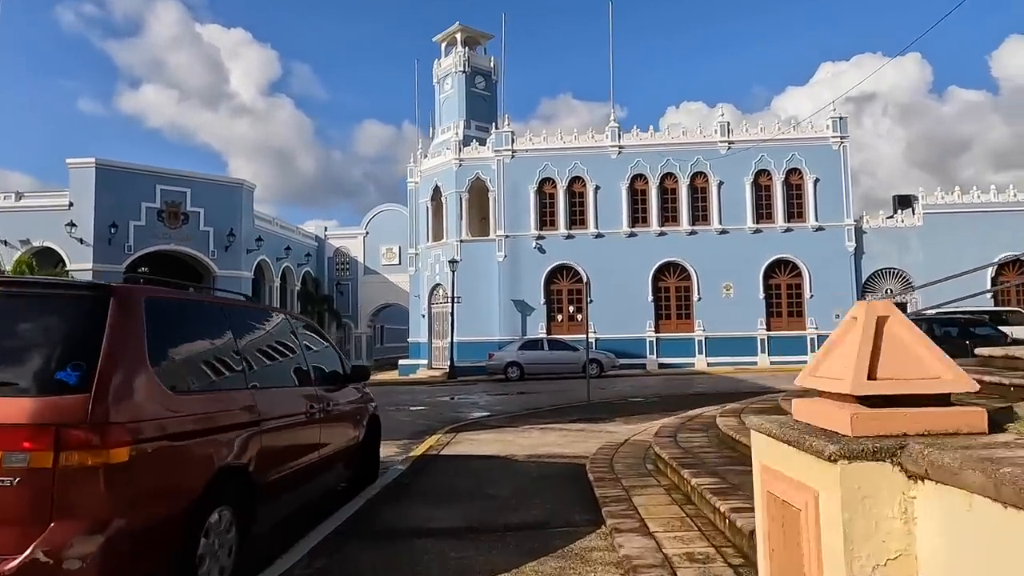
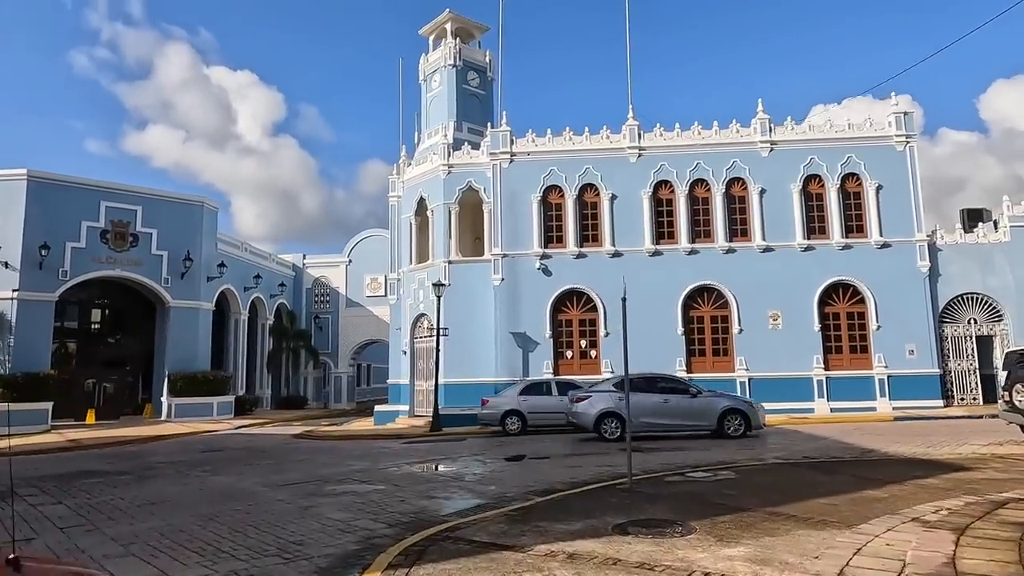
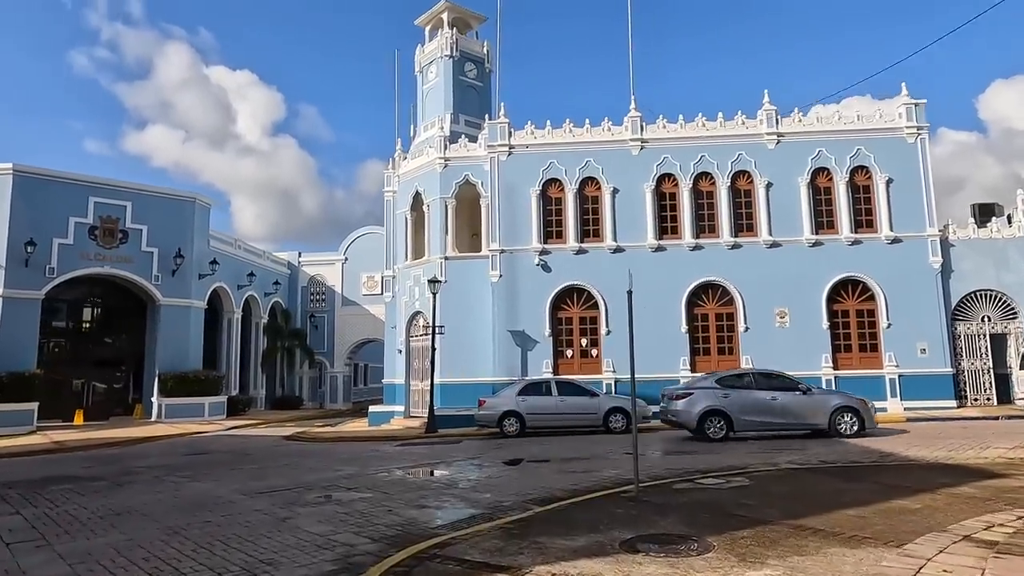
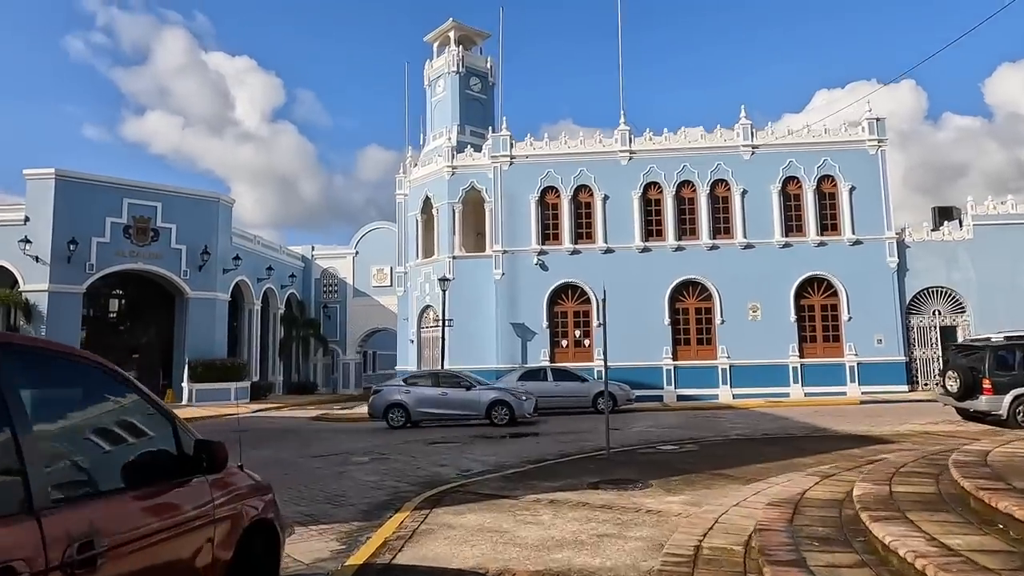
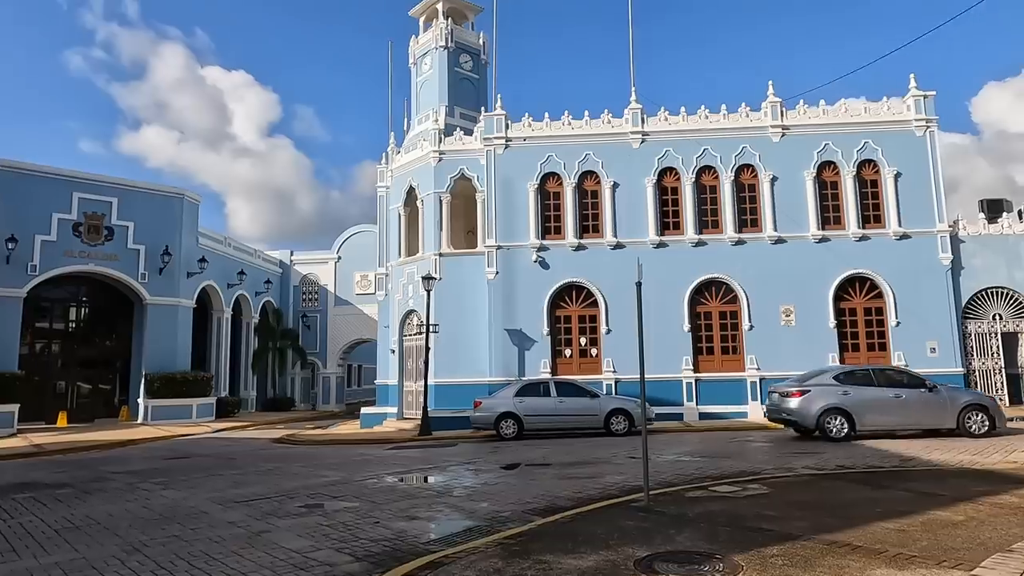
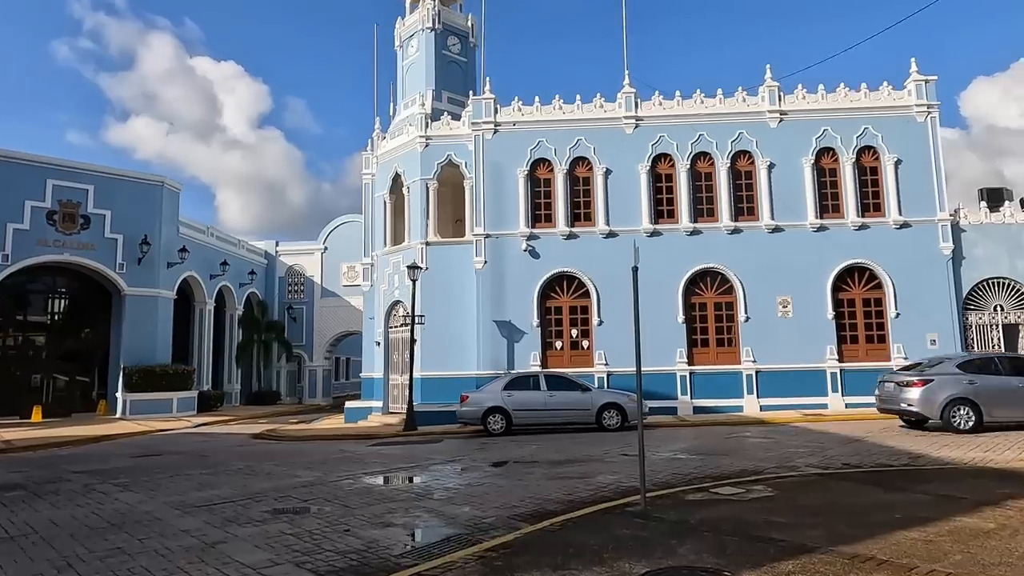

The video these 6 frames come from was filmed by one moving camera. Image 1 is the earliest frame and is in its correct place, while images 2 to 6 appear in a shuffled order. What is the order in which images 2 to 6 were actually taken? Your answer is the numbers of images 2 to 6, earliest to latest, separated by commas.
4, 2, 3, 5, 6
